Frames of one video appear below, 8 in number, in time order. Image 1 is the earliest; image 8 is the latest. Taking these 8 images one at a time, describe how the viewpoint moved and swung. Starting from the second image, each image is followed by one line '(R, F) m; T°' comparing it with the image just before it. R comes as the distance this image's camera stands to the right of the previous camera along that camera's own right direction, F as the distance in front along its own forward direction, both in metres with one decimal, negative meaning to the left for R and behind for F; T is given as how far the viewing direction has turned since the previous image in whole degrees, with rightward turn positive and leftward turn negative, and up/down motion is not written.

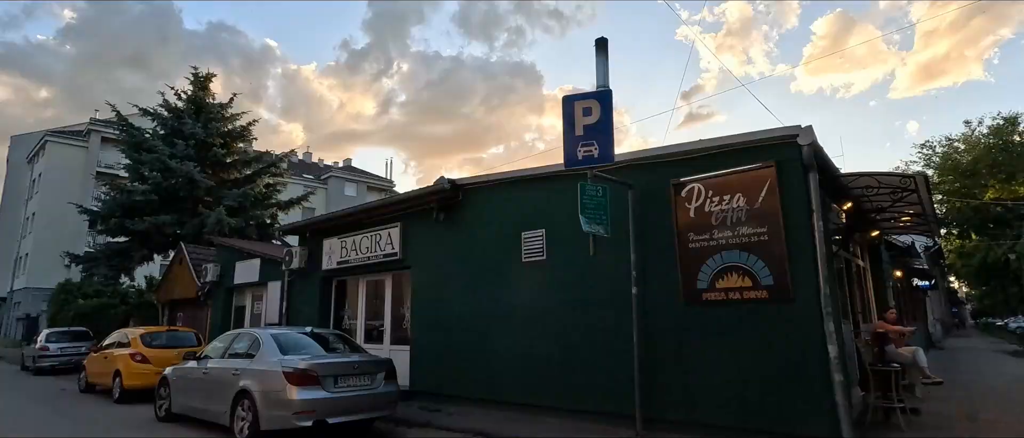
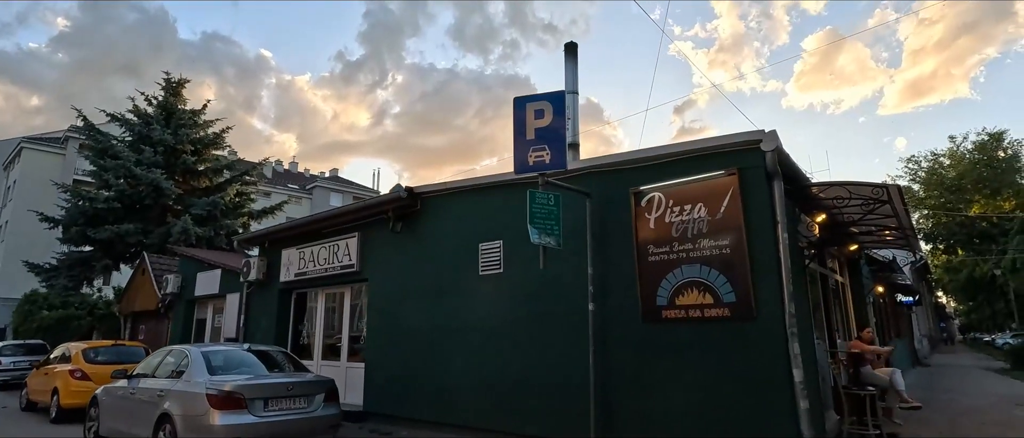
(+0.6, +0.5) m; +1°
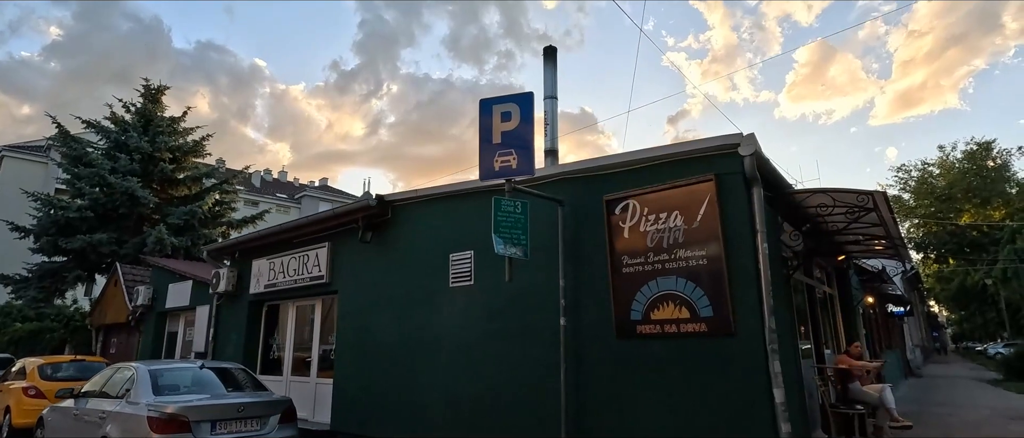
(+0.3, +0.4) m; +1°
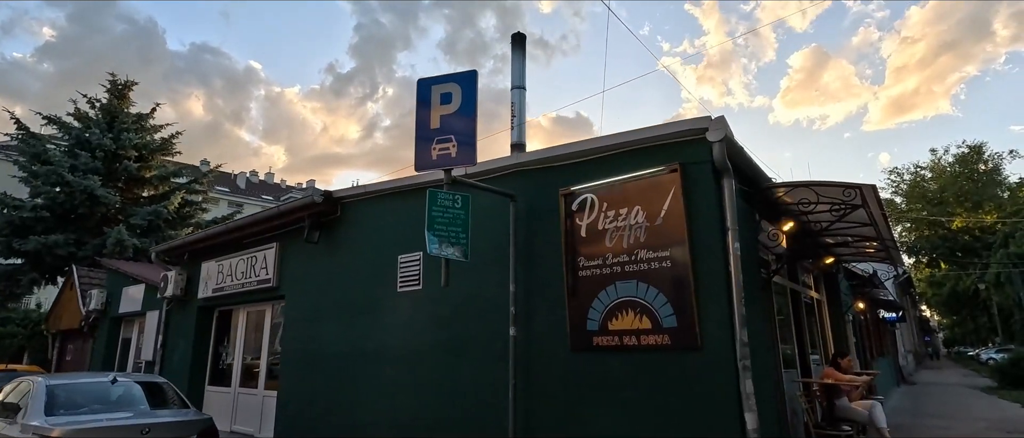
(+0.5, +0.7) m; +1°
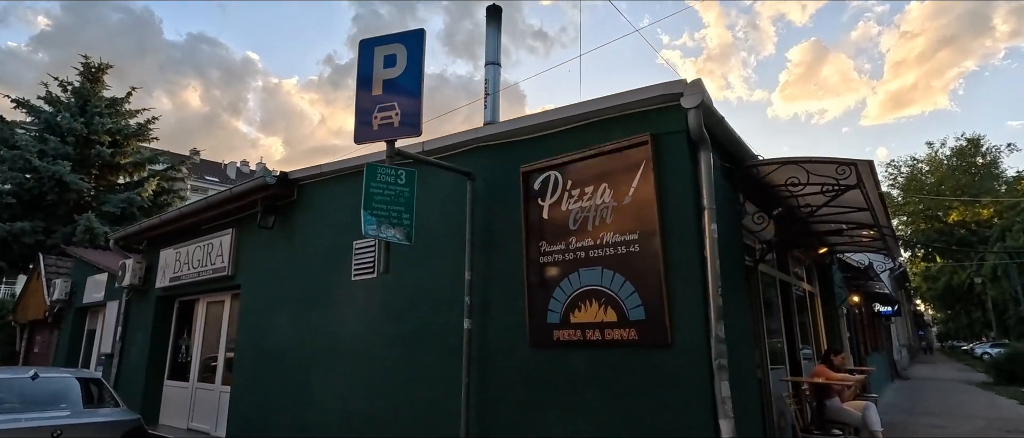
(+0.4, +0.6) m; 0°
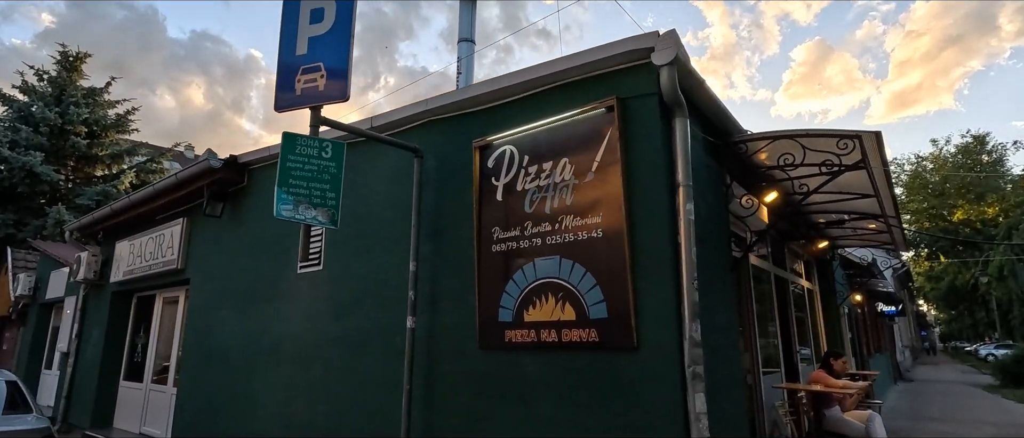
(+0.4, +0.7) m; 0°
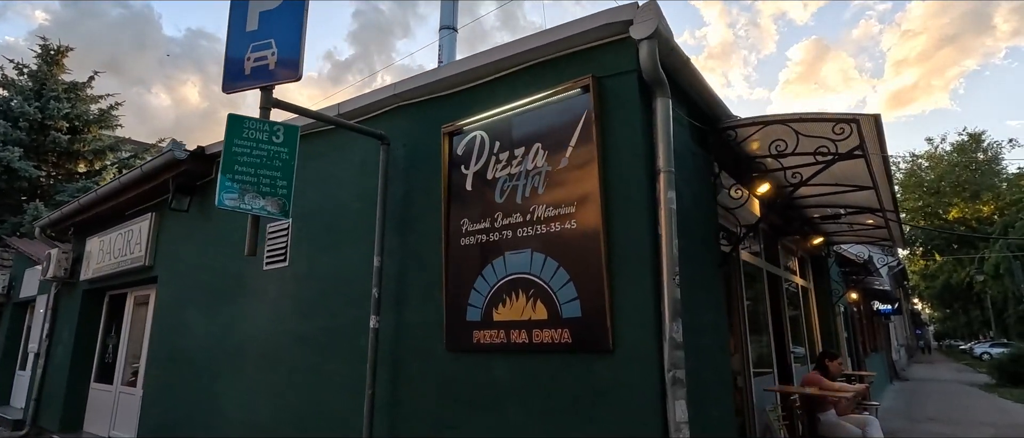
(+0.2, +0.3) m; 0°
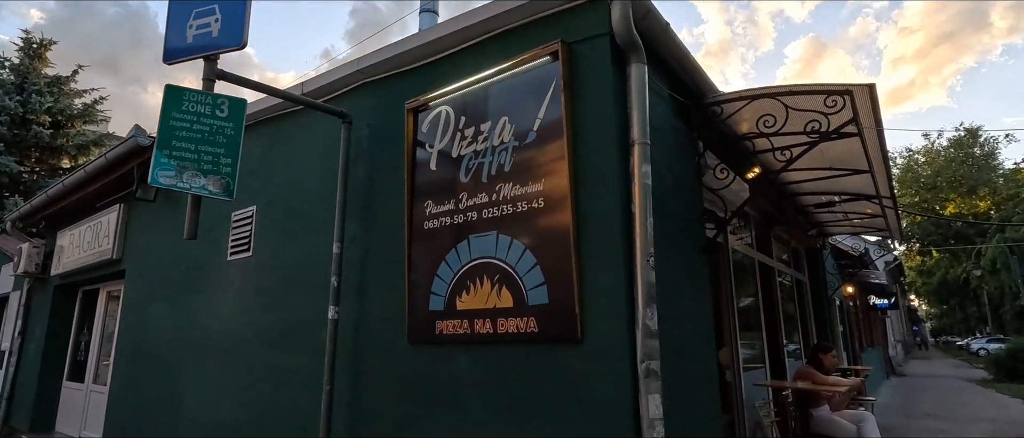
(+0.2, +0.3) m; 0°
